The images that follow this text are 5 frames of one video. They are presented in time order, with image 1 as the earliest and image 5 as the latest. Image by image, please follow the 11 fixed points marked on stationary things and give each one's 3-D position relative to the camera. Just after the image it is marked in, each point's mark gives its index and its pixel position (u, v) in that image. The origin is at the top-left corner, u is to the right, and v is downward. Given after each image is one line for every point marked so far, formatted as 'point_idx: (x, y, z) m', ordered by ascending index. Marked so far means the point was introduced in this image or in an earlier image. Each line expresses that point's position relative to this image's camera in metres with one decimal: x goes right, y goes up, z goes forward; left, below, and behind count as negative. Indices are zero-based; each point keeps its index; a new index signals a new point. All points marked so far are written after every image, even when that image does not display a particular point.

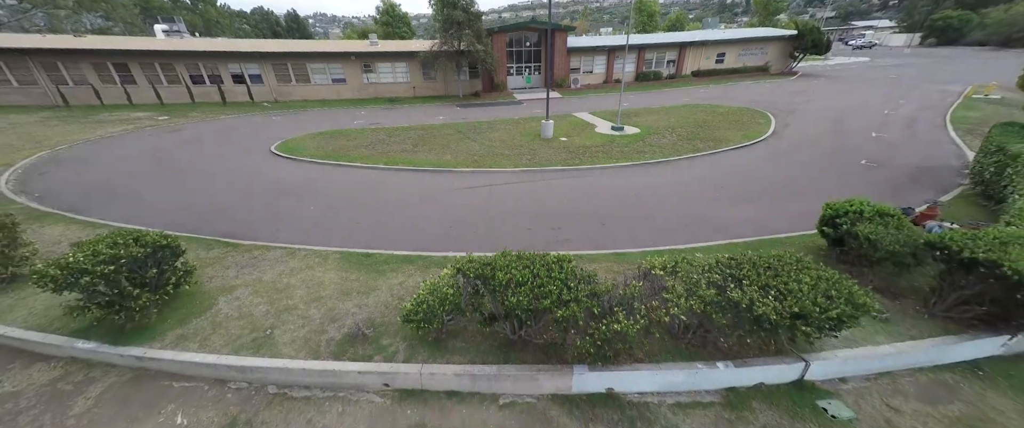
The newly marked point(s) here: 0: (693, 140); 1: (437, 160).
0: (+7.3, +3.0, +13.2) m
1: (-2.8, +2.0, +12.2) m
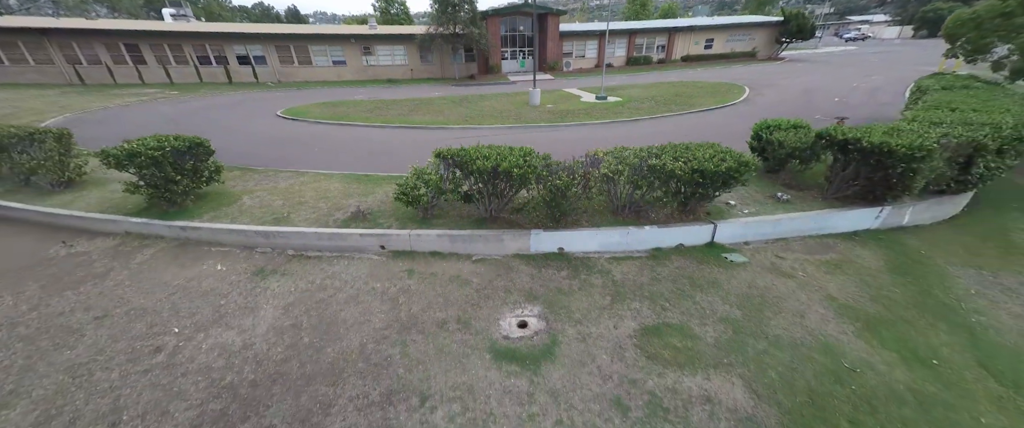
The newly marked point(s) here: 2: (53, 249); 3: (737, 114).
0: (+6.8, +4.7, +14.2) m
1: (-3.2, +3.7, +13.2) m
2: (-7.4, -0.6, +5.3) m
3: (+8.8, +3.9, +12.8) m
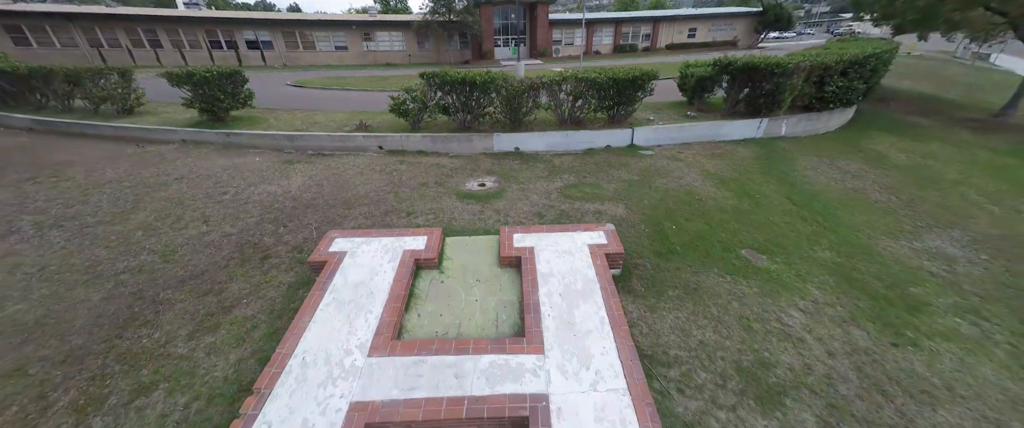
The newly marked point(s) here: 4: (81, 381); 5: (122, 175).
0: (+6.1, +6.7, +15.9) m
1: (-3.9, +5.7, +14.9) m
2: (-8.1, +1.3, +6.9) m
3: (+8.1, +5.8, +14.4) m
4: (-3.9, -1.5, +3.0) m
5: (-7.1, +0.7, +6.0) m
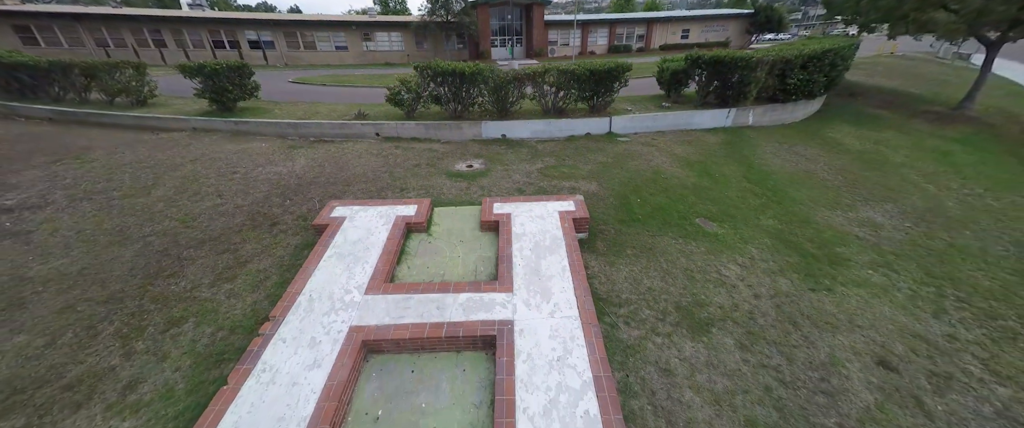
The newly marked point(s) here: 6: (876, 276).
0: (+5.8, +7.0, +16.5) m
1: (-4.2, +6.1, +15.4) m
2: (-8.4, +1.7, +7.5) m
3: (+7.8, +6.2, +15.0) m
4: (-4.2, -1.1, +3.5) m
5: (-7.4, +1.1, +6.5) m
6: (+4.4, -0.8, +4.0) m
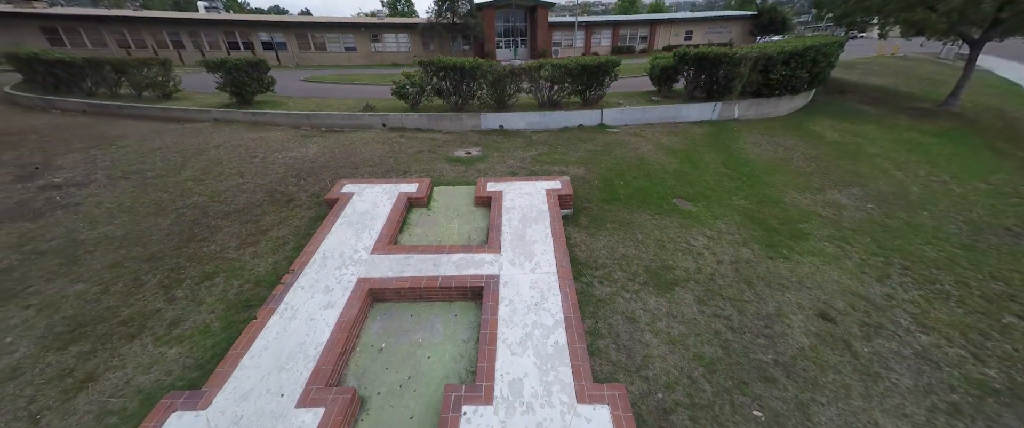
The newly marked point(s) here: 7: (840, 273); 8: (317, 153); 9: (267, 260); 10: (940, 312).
0: (+6.0, +7.2, +16.9) m
1: (-4.1, +6.4, +16.0) m
2: (-8.4, +2.1, +8.1) m
3: (+7.9, +6.4, +15.4) m
4: (-4.3, -0.7, +4.1) m
5: (-7.5, +1.5, +7.2) m
6: (+4.3, -0.4, +4.4) m
7: (+4.0, -0.7, +4.0) m
8: (-4.1, +1.3, +6.9) m
9: (-3.2, -0.6, +4.3) m
10: (+4.6, -1.1, +3.5) m
